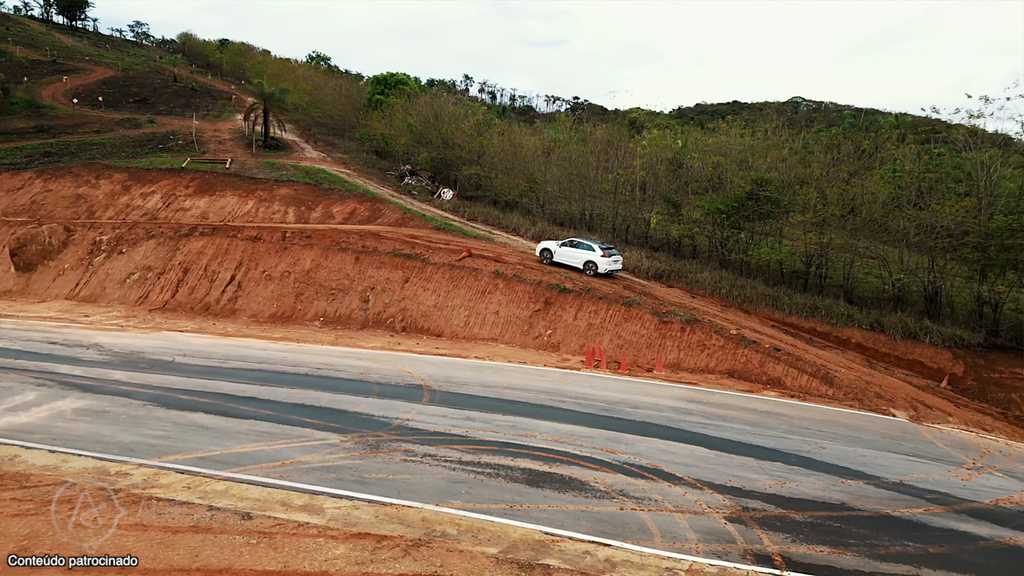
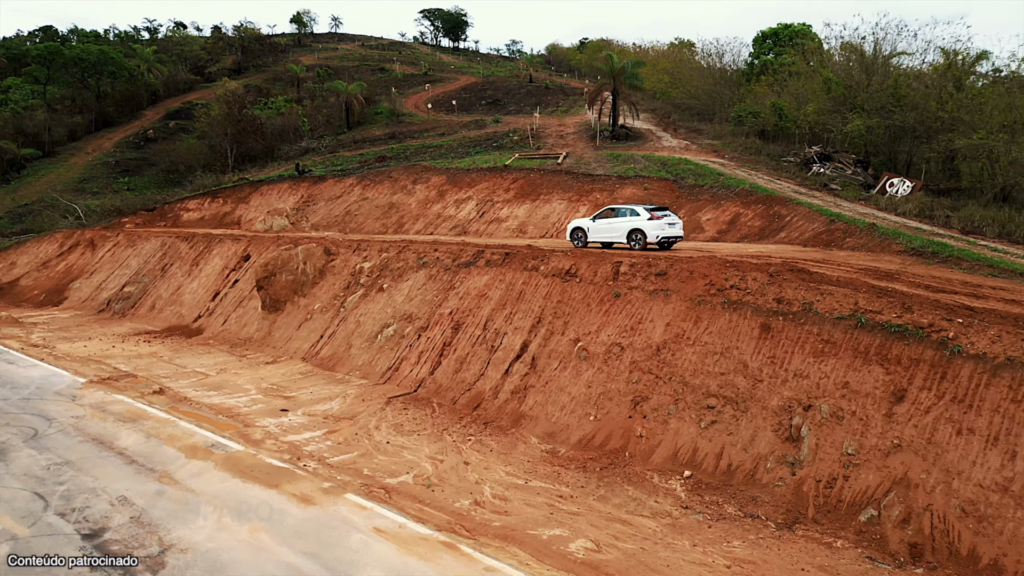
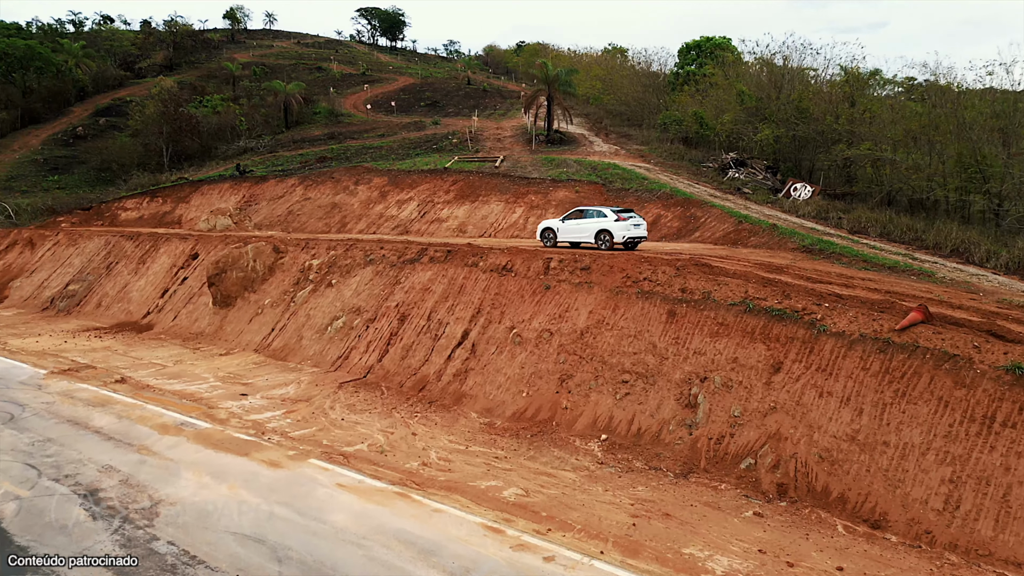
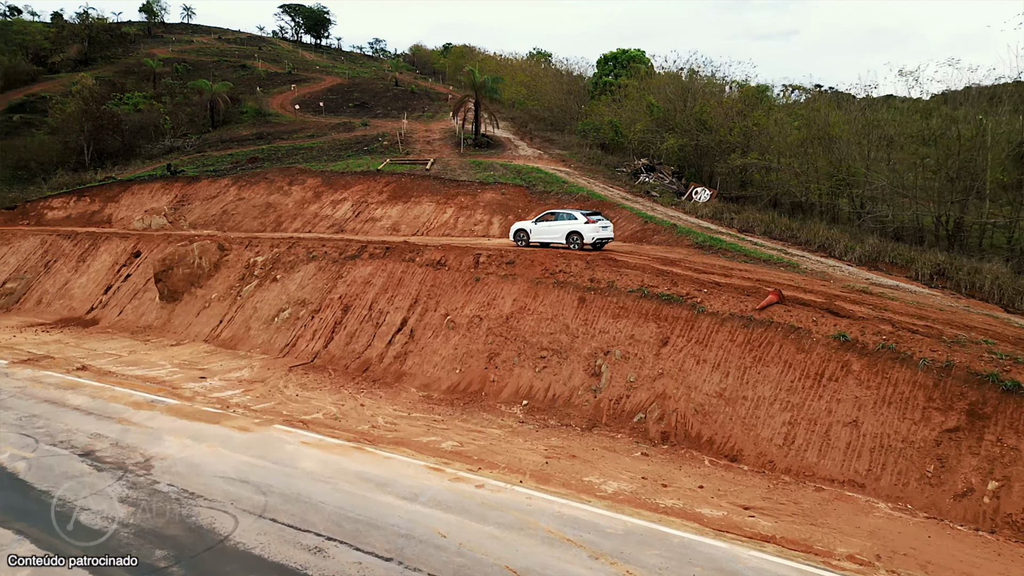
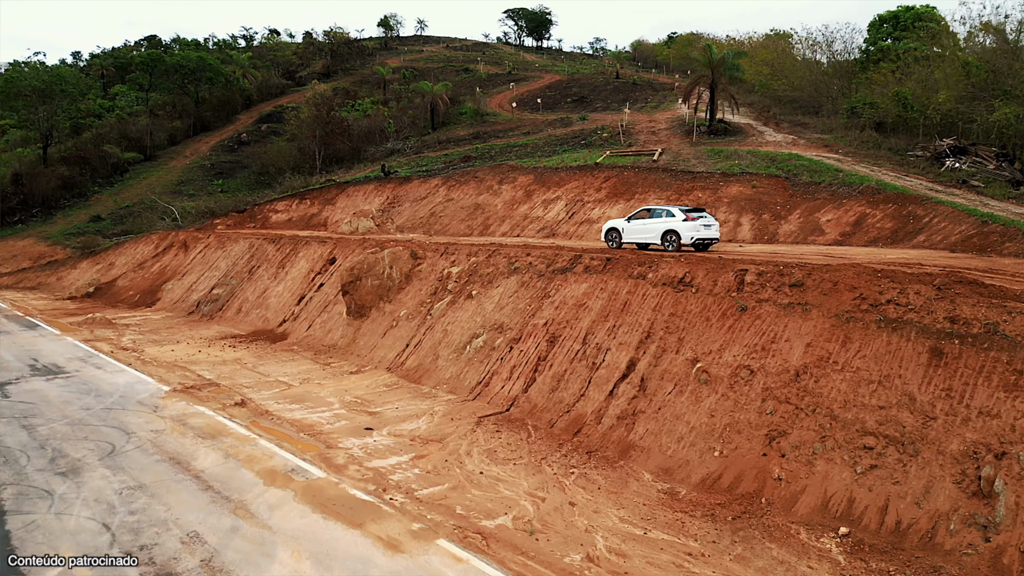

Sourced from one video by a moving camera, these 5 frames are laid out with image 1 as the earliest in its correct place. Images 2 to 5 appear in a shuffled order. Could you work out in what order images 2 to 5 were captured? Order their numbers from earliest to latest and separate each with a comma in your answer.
4, 3, 2, 5
